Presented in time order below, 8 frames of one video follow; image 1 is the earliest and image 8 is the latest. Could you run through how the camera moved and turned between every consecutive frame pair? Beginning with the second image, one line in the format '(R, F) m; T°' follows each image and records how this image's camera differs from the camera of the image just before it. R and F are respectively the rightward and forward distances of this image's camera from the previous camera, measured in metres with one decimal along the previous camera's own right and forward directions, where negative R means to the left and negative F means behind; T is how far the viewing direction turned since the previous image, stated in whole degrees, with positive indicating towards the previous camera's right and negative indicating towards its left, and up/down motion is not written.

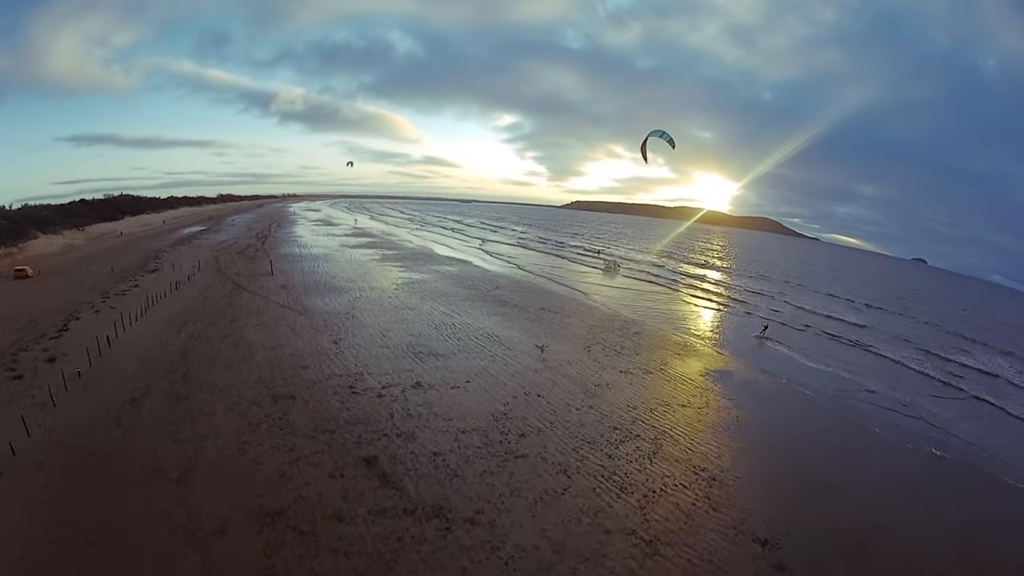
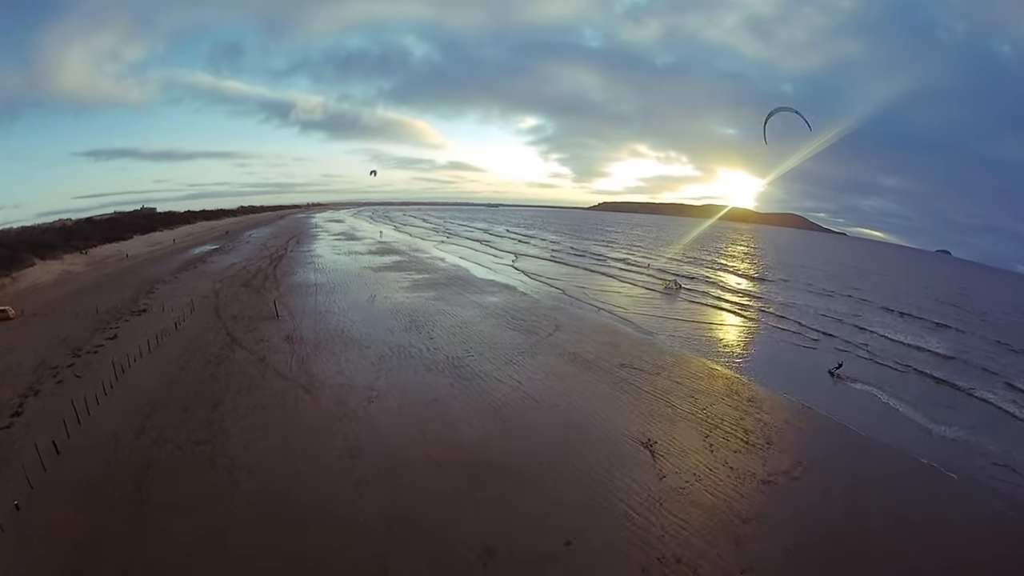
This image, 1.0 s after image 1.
(-0.9, +2.6) m; -3°
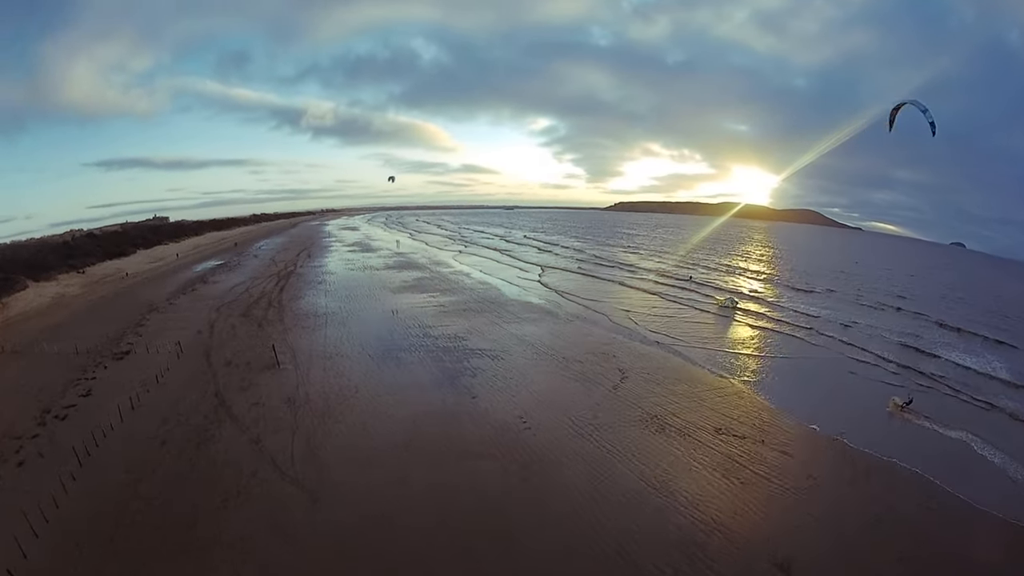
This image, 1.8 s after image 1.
(-0.7, +1.9) m; -1°
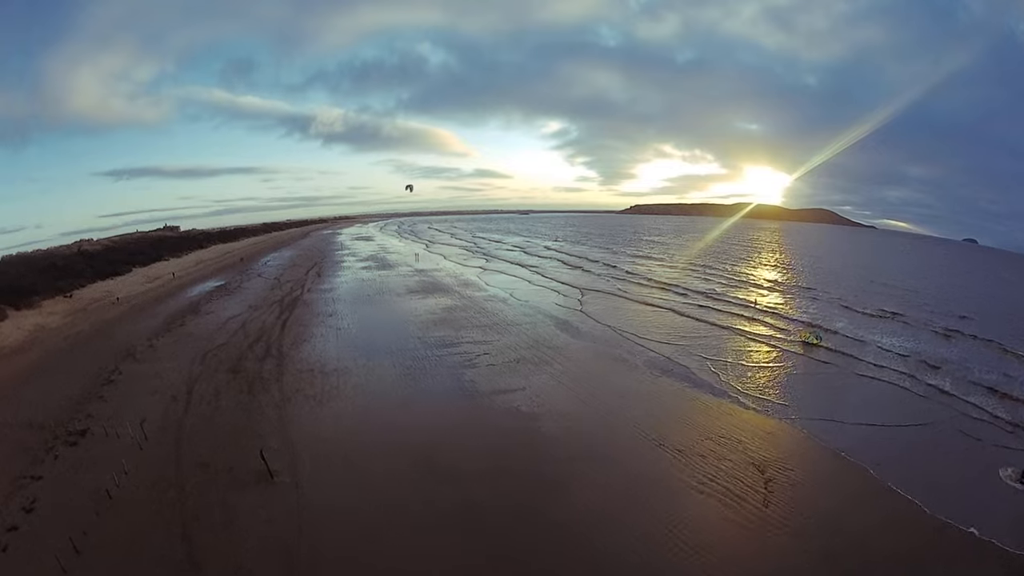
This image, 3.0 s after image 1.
(-1.2, +2.5) m; -1°
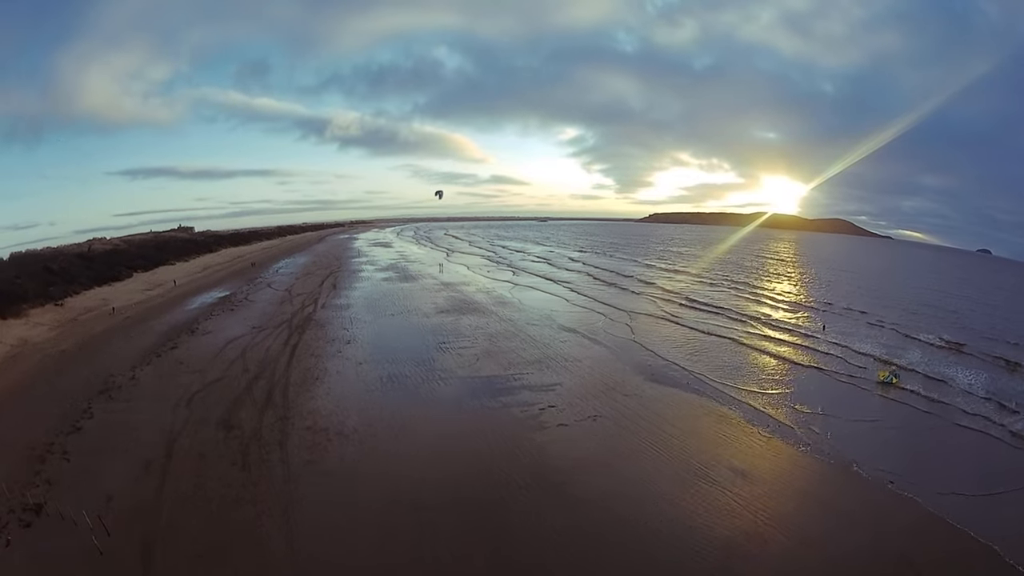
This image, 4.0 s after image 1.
(-1.1, +2.2) m; -1°
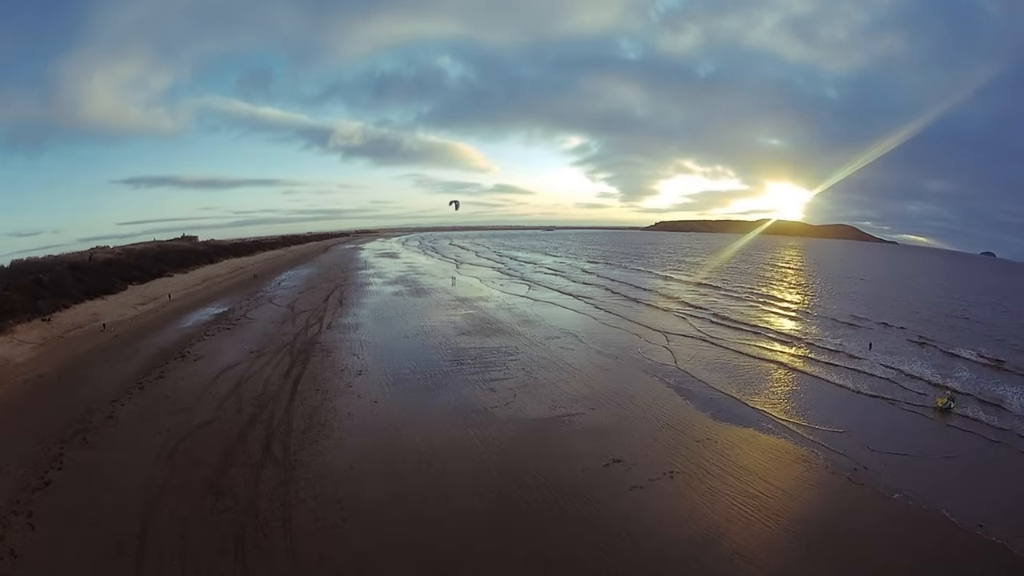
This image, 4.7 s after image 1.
(-0.8, +1.5) m; 0°
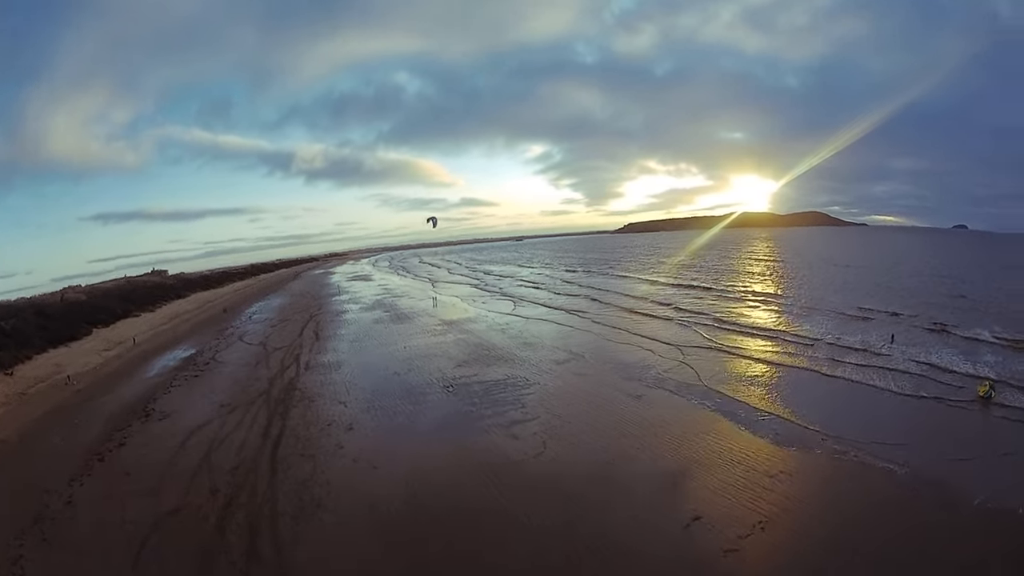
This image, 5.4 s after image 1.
(-0.8, +2.2) m; +3°
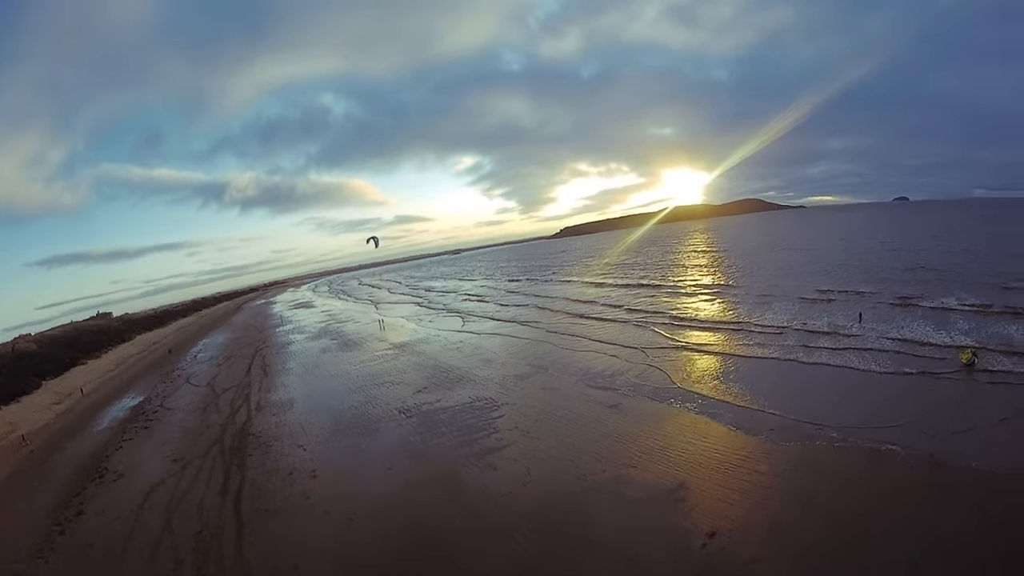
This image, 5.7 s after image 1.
(+0.5, +1.6) m; +4°
